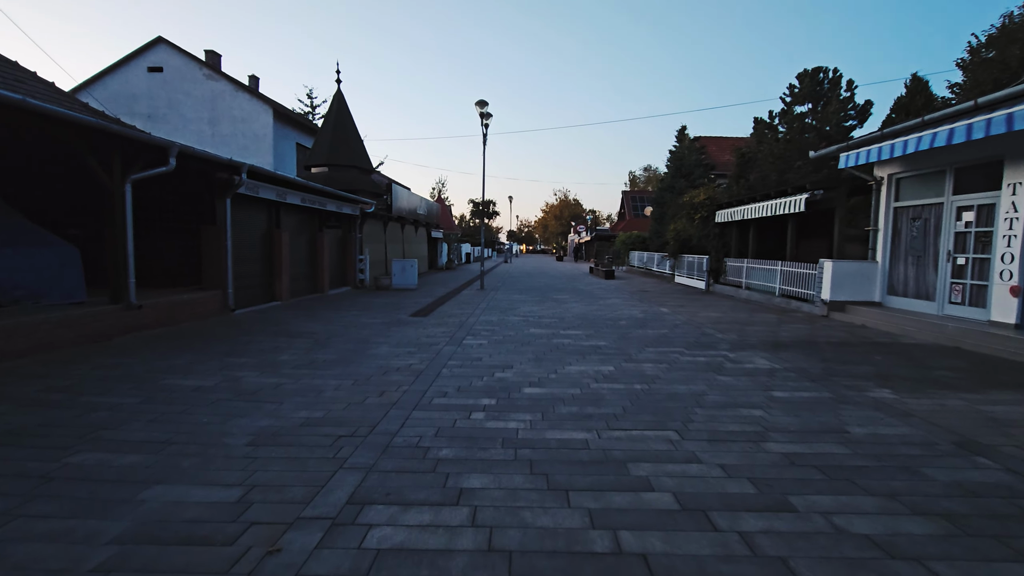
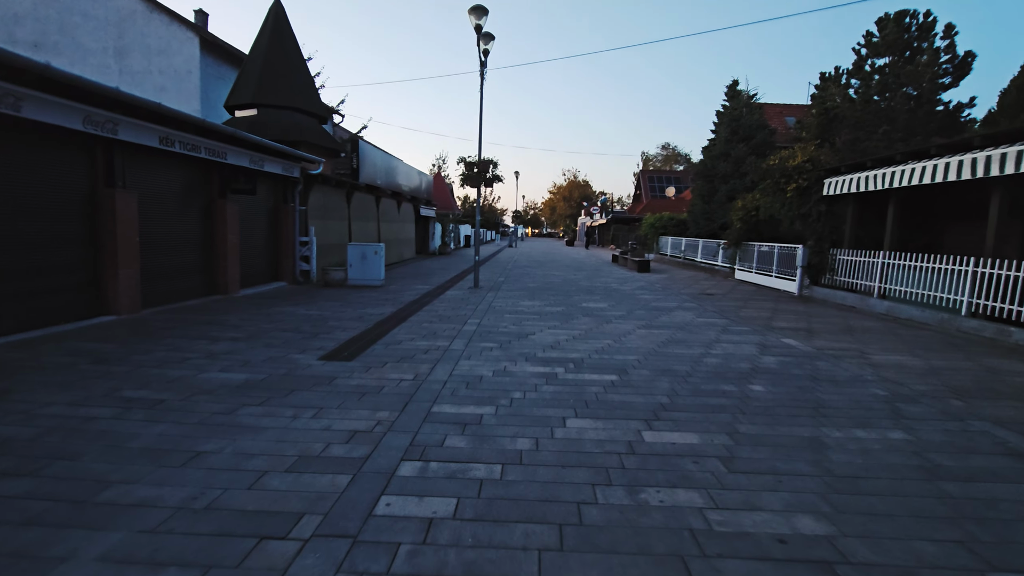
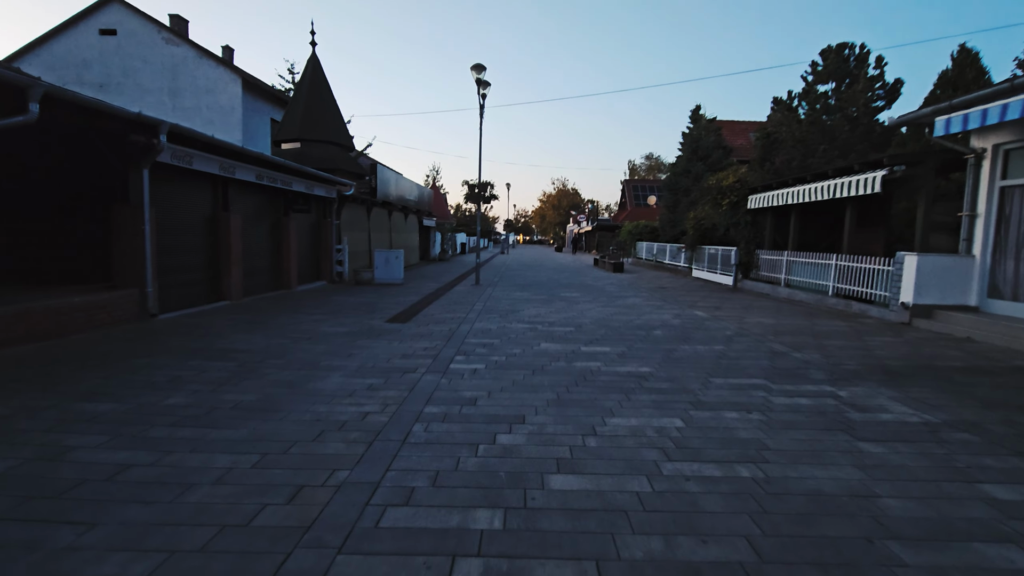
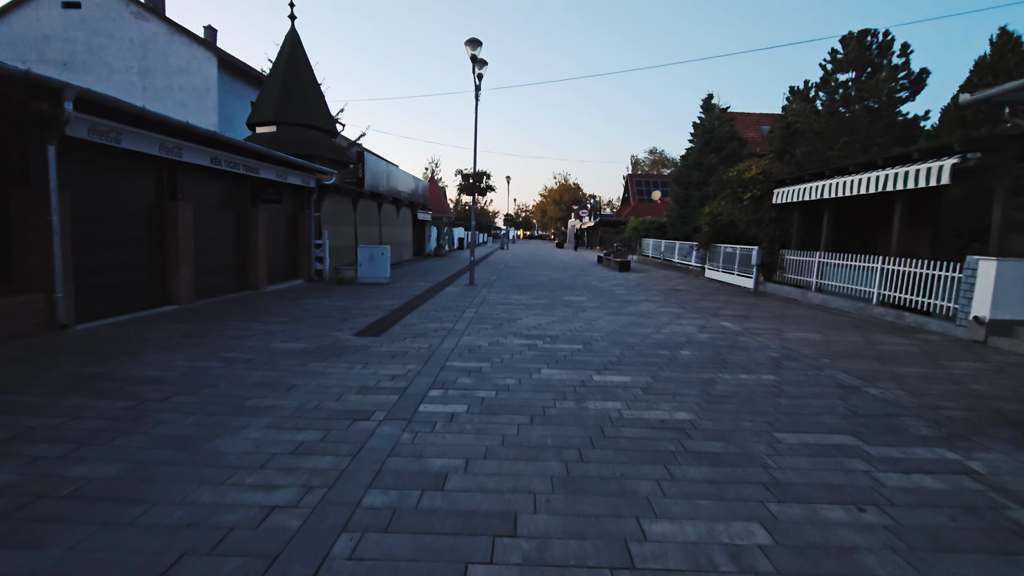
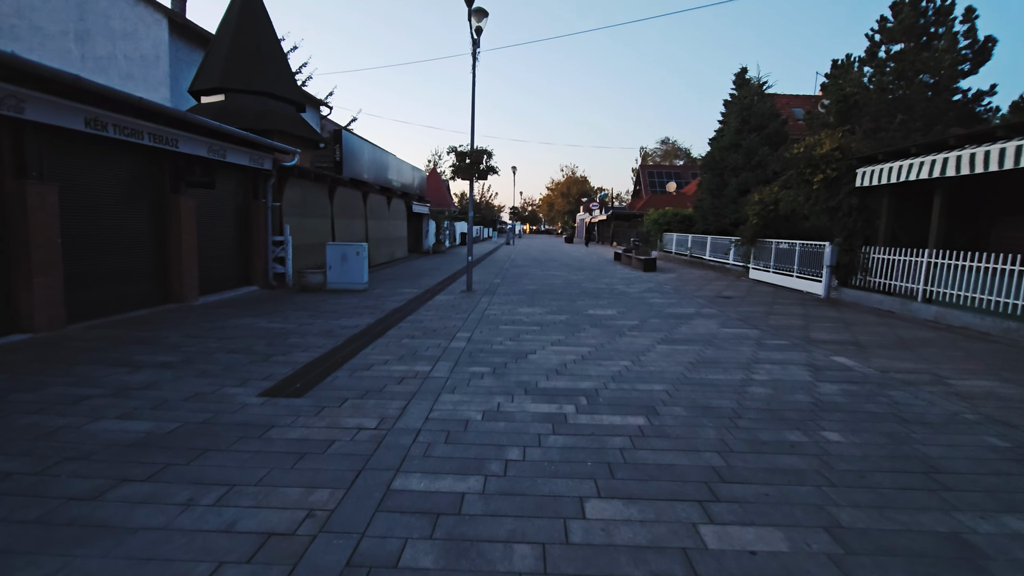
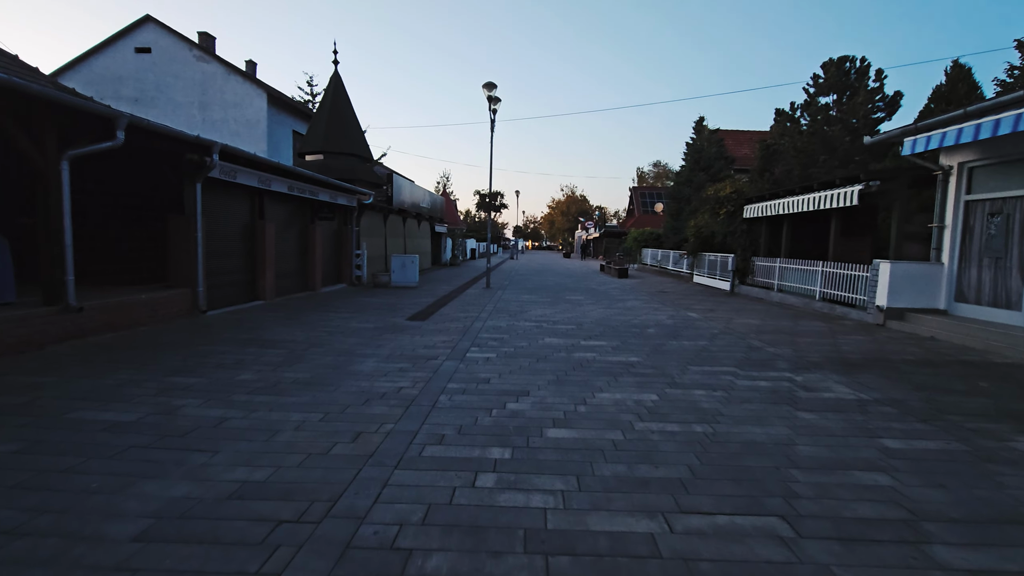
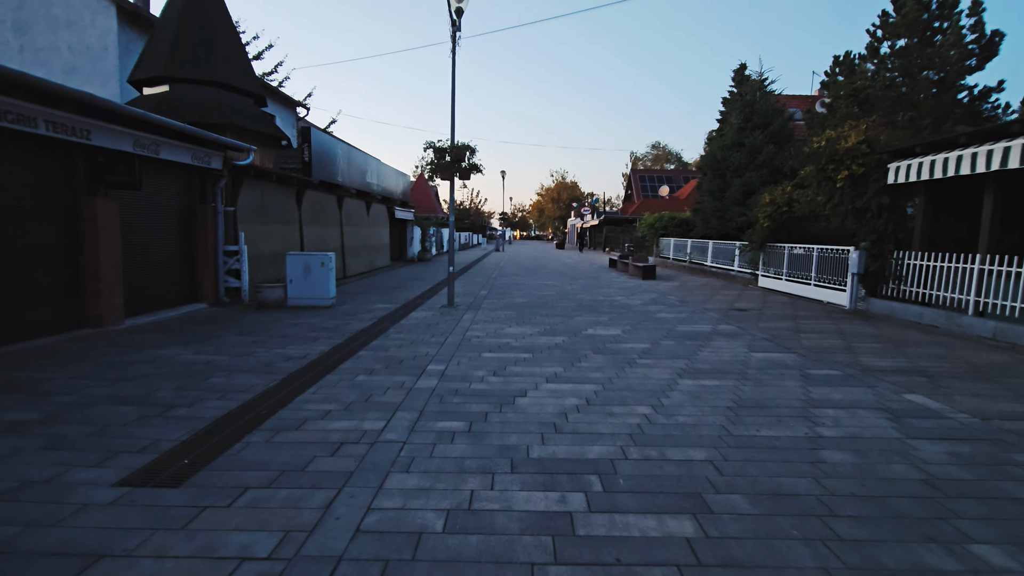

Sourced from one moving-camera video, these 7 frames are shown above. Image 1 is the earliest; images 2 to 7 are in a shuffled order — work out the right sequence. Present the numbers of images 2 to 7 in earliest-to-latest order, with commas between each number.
6, 3, 4, 2, 5, 7
